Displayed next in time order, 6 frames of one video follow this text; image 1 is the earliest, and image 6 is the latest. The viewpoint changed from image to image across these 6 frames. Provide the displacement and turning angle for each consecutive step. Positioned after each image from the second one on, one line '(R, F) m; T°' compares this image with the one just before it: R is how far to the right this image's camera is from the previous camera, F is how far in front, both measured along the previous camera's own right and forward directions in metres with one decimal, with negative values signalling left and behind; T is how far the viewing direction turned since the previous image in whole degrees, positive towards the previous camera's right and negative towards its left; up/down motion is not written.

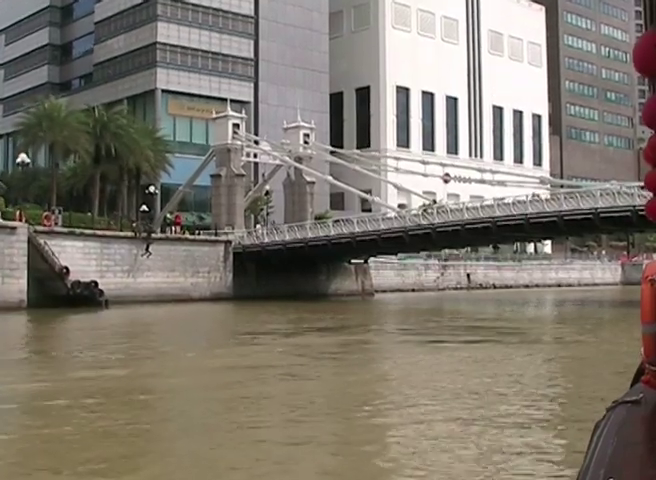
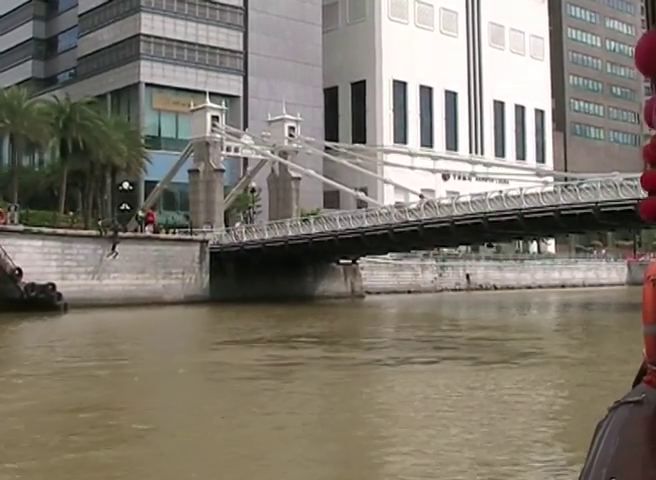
(+1.1, +2.9) m; 0°
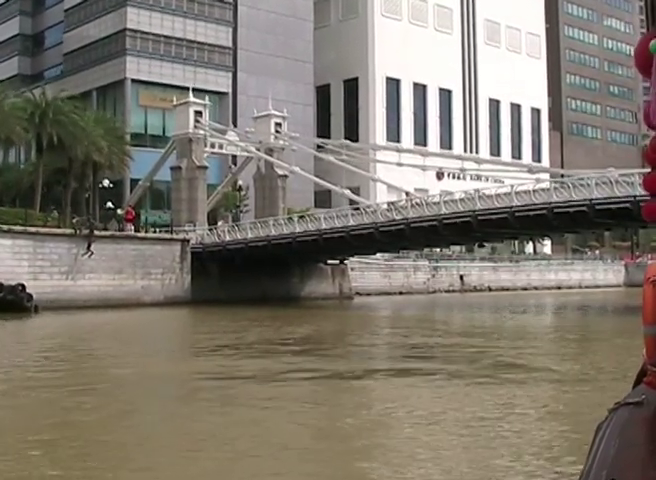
(+0.5, +1.5) m; 0°
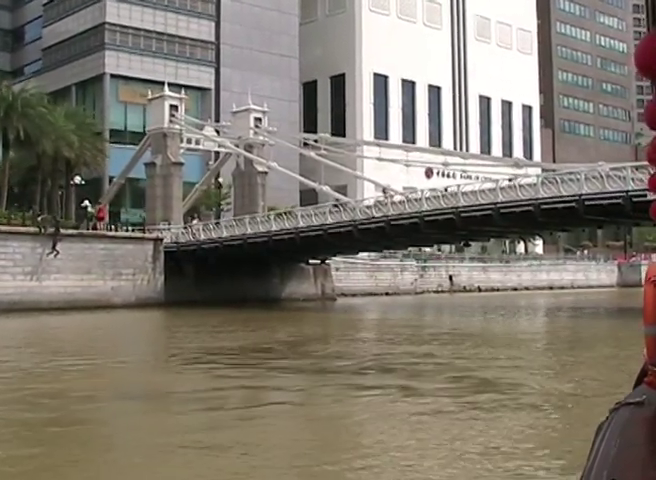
(+0.6, +1.7) m; 0°
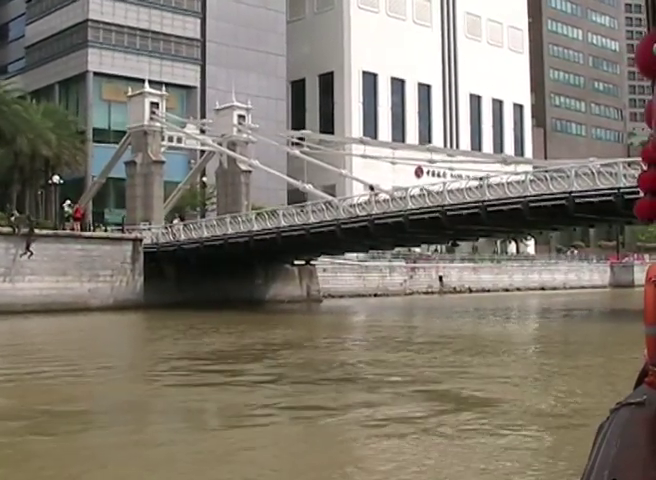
(+0.4, +1.0) m; 0°
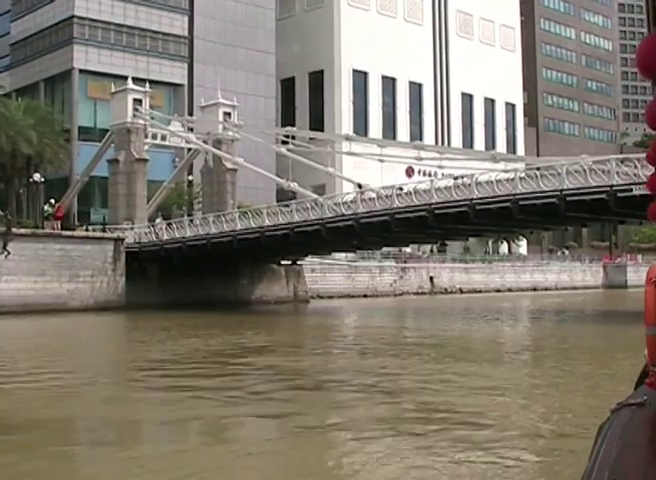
(+0.3, +0.8) m; 0°
